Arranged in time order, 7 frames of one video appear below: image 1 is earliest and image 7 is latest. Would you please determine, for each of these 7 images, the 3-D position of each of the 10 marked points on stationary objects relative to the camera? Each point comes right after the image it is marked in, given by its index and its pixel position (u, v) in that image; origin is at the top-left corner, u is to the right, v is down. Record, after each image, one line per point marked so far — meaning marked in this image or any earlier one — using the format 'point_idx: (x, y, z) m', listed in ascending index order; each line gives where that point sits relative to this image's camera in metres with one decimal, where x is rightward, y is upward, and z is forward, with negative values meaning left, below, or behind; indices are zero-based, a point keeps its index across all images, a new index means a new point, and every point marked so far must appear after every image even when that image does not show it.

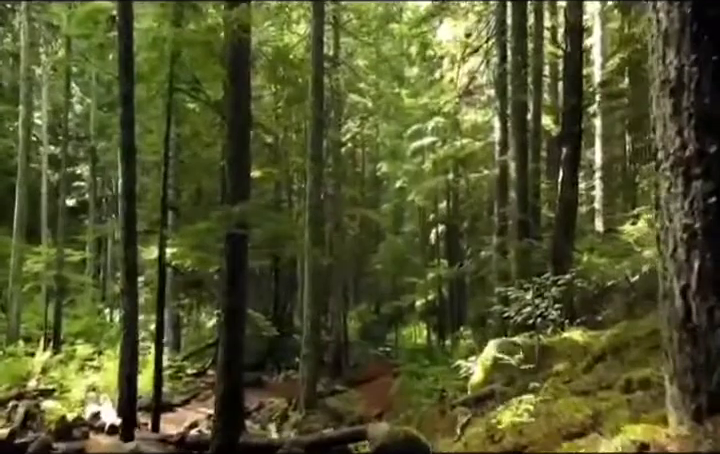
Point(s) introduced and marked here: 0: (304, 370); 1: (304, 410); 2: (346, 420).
0: (-1.7, -4.2, +18.3) m
1: (-1.6, -5.4, +17.9) m
2: (-0.4, -5.5, +17.7) m
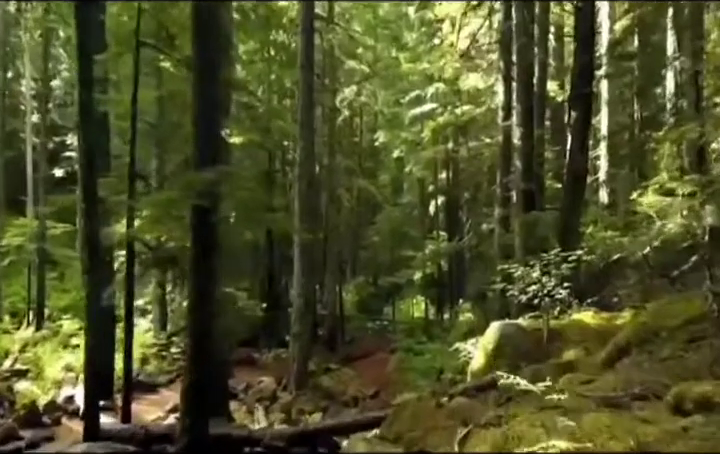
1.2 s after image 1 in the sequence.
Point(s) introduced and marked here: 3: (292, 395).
0: (-1.9, -3.4, +17.4) m
1: (-1.8, -4.6, +17.1) m
2: (-0.6, -4.7, +16.9) m
3: (-1.9, -4.6, +16.8) m
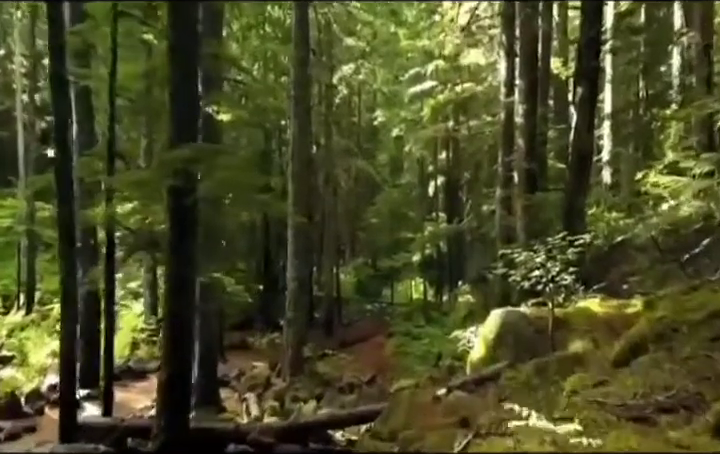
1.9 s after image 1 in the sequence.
0: (-2.0, -2.9, +16.9) m
1: (-1.9, -4.1, +16.6) m
2: (-0.7, -4.2, +16.4) m
3: (-2.0, -4.1, +16.4) m
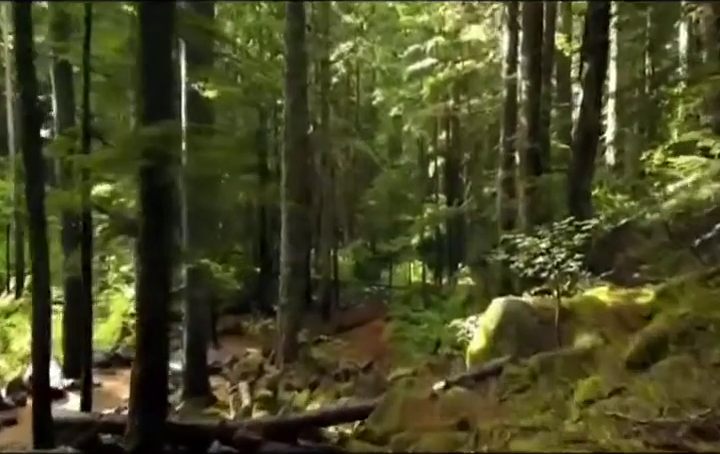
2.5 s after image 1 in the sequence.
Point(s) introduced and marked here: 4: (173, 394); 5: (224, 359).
0: (-2.1, -2.5, +16.4) m
1: (-2.0, -3.6, +16.2) m
2: (-0.8, -3.8, +15.9) m
3: (-2.1, -3.7, +15.9) m
4: (-3.7, -3.4, +12.4) m
5: (-3.7, -3.6, +16.8) m
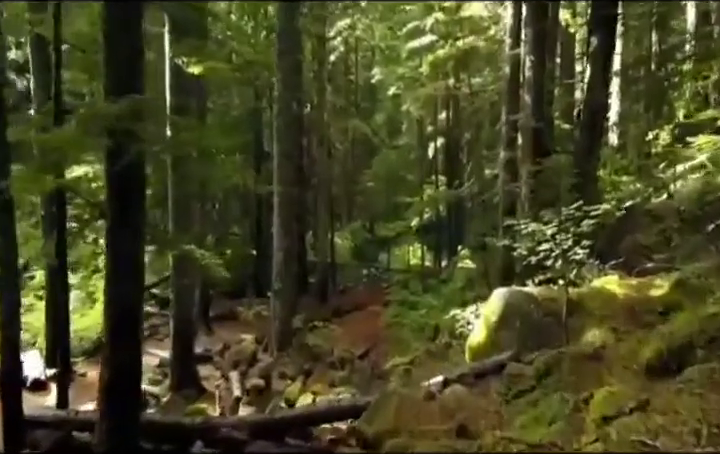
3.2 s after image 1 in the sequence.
0: (-2.2, -2.0, +15.9) m
1: (-2.1, -3.2, +15.7) m
2: (-0.9, -3.4, +15.5) m
3: (-2.2, -3.3, +15.4) m
4: (-3.8, -3.1, +11.9) m
5: (-3.8, -3.2, +16.3) m
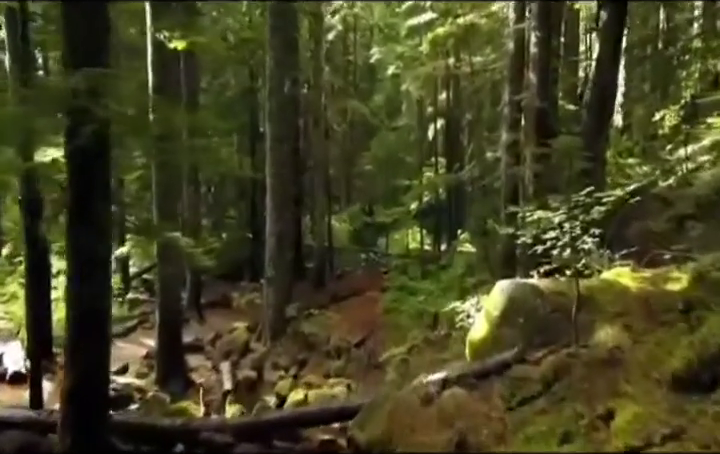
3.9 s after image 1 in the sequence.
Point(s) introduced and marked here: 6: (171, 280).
0: (-2.3, -1.6, +15.3) m
1: (-2.2, -2.8, +15.2) m
2: (-1.0, -3.0, +15.0) m
3: (-2.3, -2.9, +14.9) m
4: (-3.9, -2.8, +11.4) m
5: (-3.9, -2.8, +15.8) m
6: (-3.4, -1.0, +10.9) m
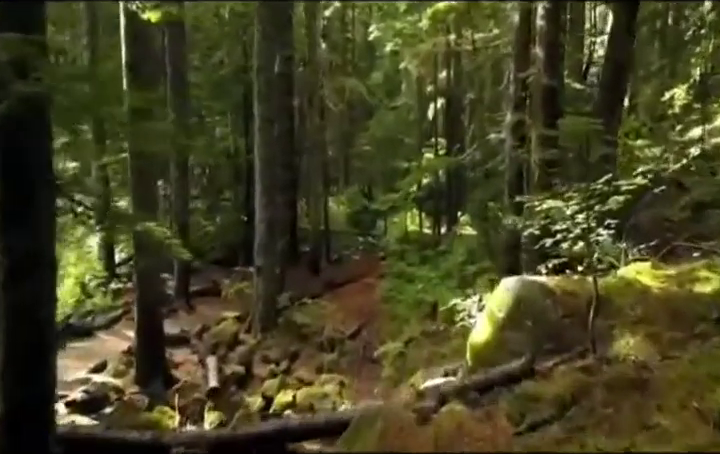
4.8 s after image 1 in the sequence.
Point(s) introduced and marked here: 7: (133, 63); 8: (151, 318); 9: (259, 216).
0: (-2.4, -1.3, +14.6) m
1: (-2.3, -2.5, +14.4) m
2: (-1.1, -2.7, +14.2) m
3: (-2.4, -2.6, +14.2) m
4: (-4.0, -2.6, +10.6) m
5: (-4.0, -2.4, +15.1) m
6: (-3.5, -0.8, +10.2) m
7: (-4.0, +2.9, +10.9) m
8: (-3.5, -1.5, +10.7) m
9: (-2.3, +0.3, +14.3) m
